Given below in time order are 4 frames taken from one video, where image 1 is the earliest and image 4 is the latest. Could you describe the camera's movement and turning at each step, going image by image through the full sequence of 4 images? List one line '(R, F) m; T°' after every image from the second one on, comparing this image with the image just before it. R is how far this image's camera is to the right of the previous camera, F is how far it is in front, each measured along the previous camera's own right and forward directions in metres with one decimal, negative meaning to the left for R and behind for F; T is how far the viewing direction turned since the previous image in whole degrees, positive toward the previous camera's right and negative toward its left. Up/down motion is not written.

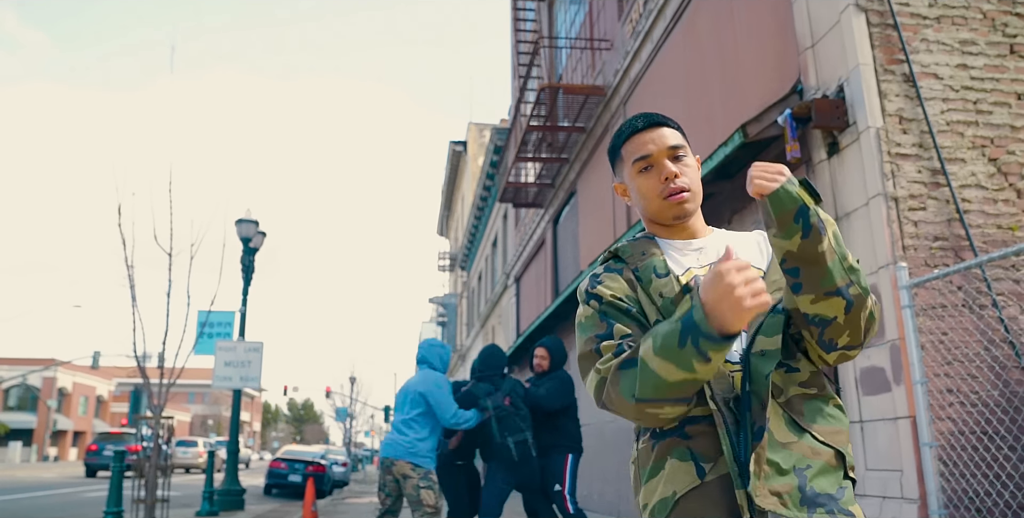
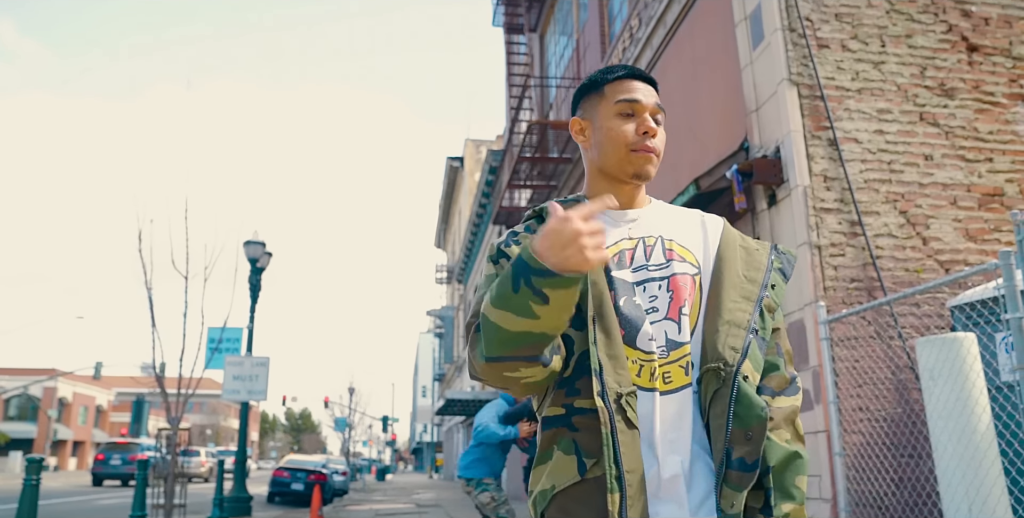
(+0.1, -1.0) m; 0°
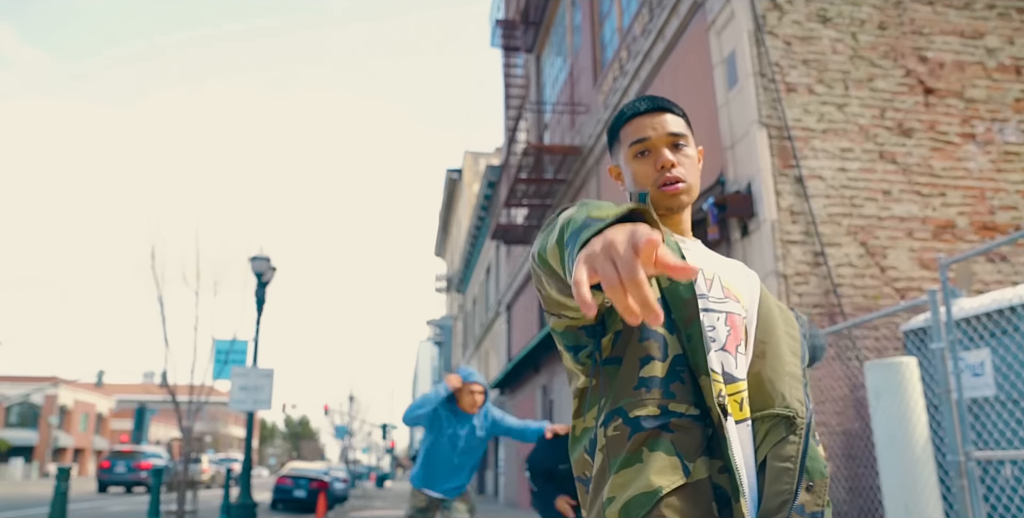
(0.0, -0.6) m; 0°
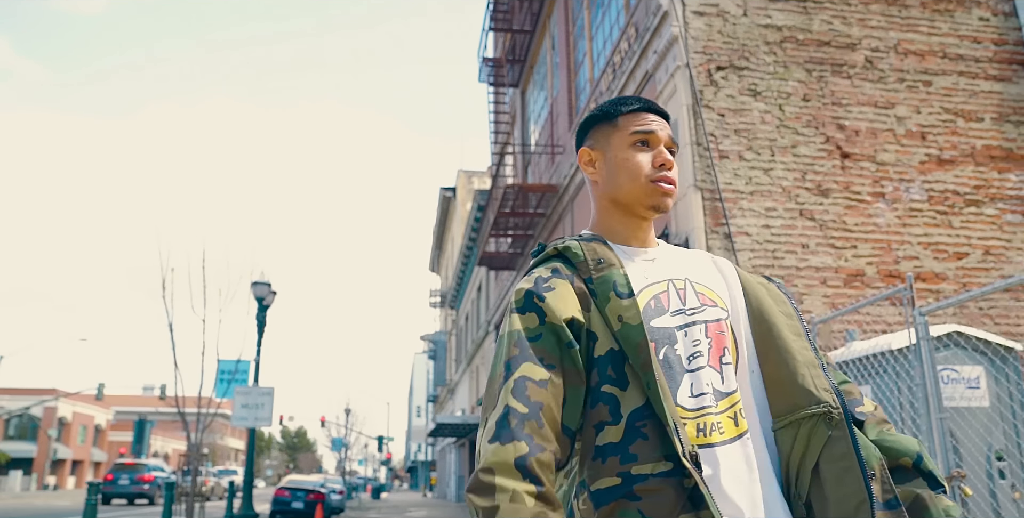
(+0.3, -1.2) m; 0°
